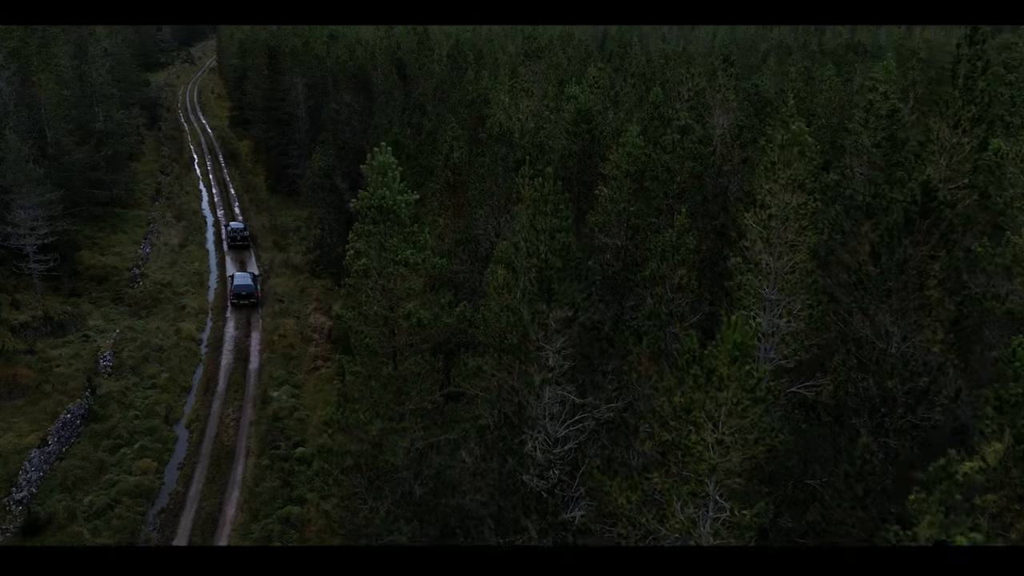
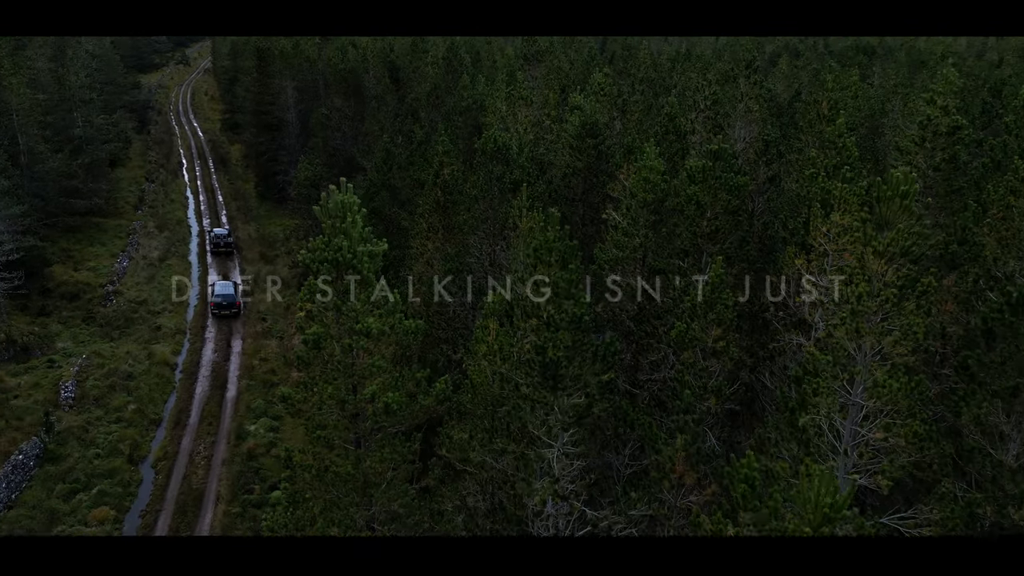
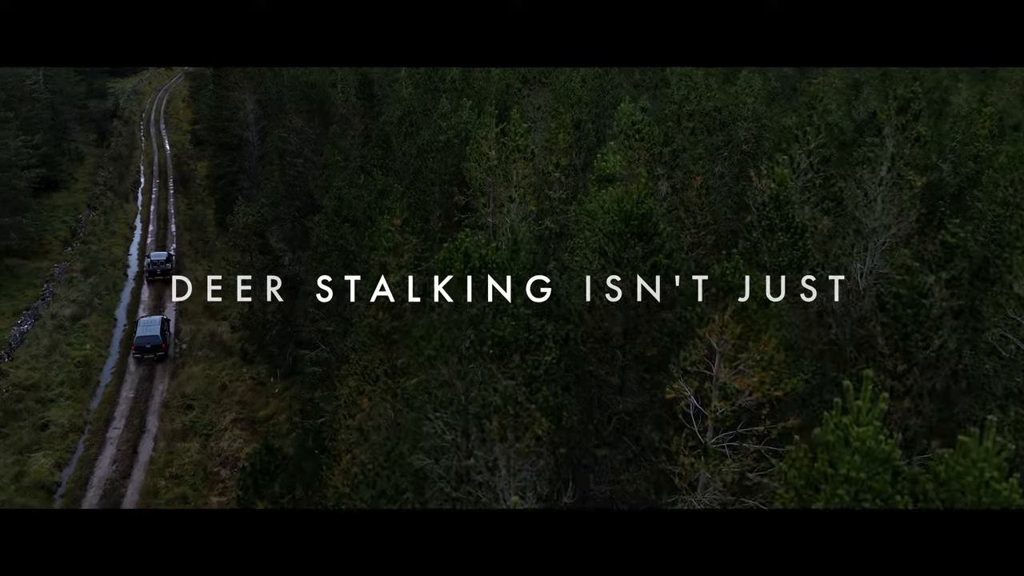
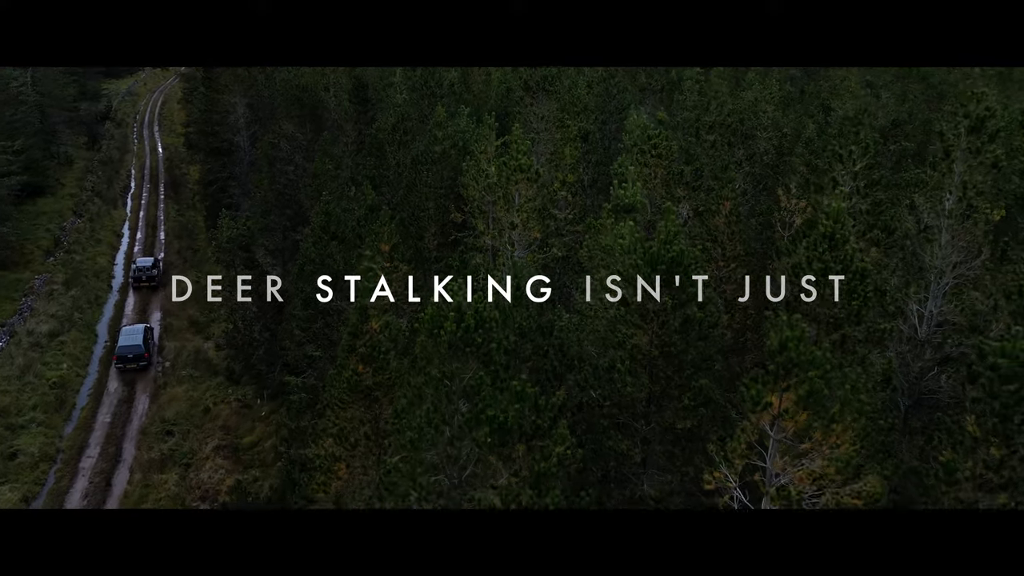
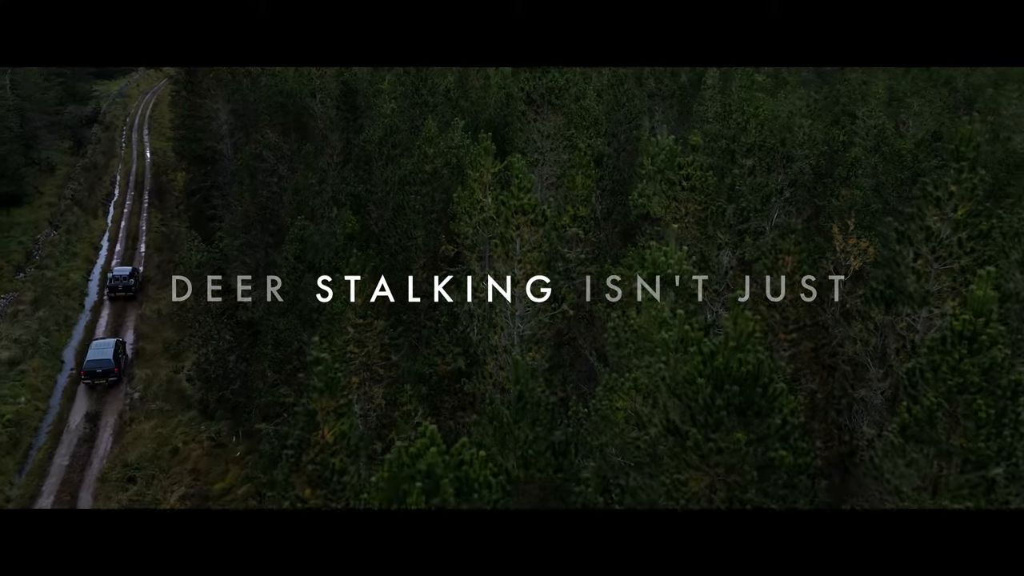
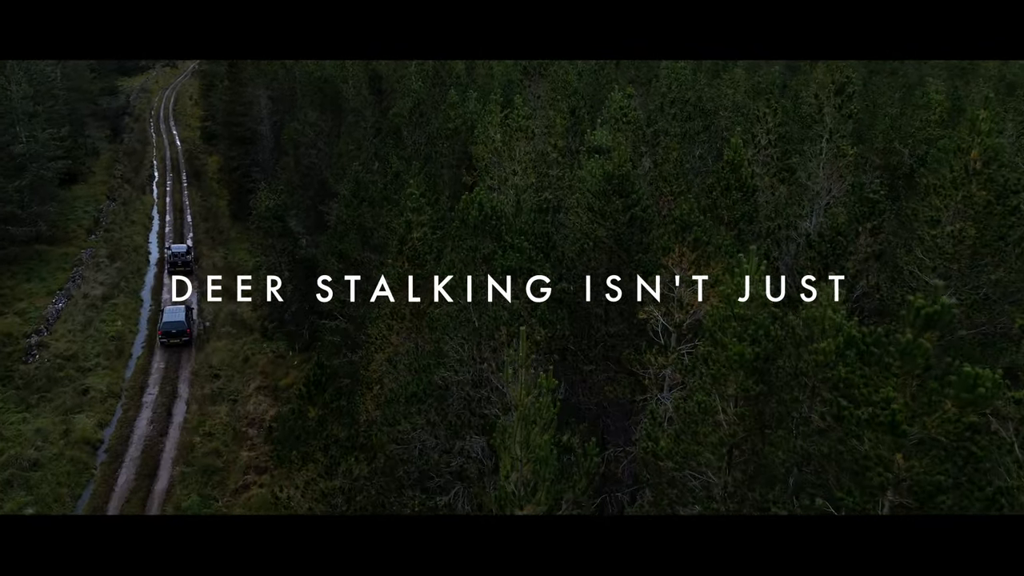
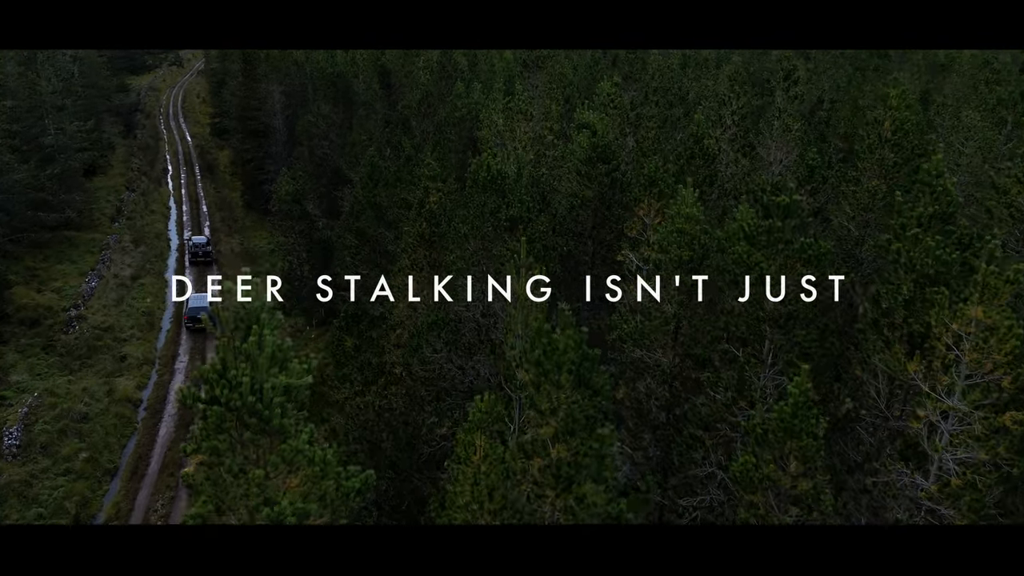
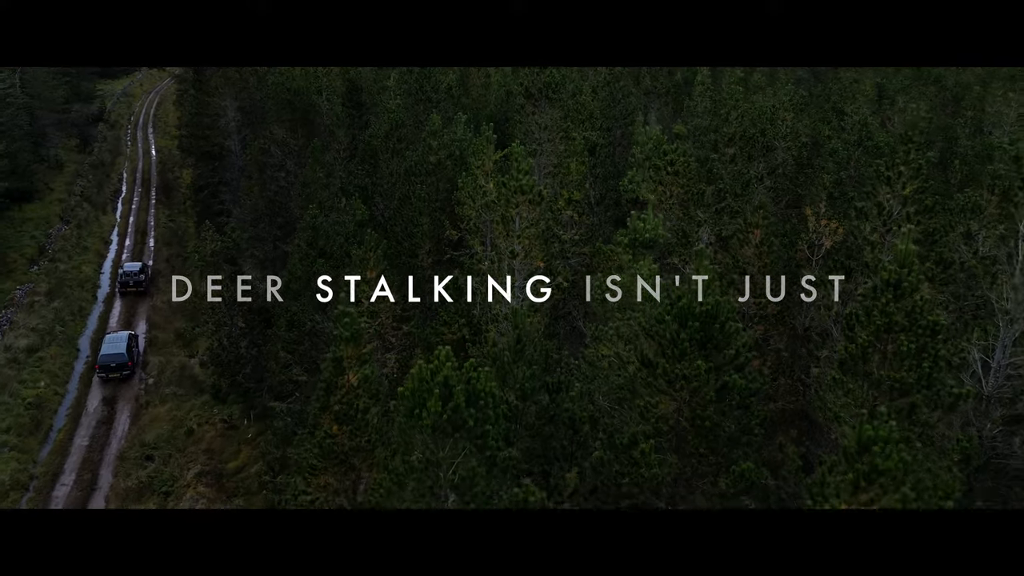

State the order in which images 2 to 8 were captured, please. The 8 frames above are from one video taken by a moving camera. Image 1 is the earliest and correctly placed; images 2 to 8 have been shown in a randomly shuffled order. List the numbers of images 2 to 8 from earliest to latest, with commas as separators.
2, 7, 6, 3, 4, 8, 5
